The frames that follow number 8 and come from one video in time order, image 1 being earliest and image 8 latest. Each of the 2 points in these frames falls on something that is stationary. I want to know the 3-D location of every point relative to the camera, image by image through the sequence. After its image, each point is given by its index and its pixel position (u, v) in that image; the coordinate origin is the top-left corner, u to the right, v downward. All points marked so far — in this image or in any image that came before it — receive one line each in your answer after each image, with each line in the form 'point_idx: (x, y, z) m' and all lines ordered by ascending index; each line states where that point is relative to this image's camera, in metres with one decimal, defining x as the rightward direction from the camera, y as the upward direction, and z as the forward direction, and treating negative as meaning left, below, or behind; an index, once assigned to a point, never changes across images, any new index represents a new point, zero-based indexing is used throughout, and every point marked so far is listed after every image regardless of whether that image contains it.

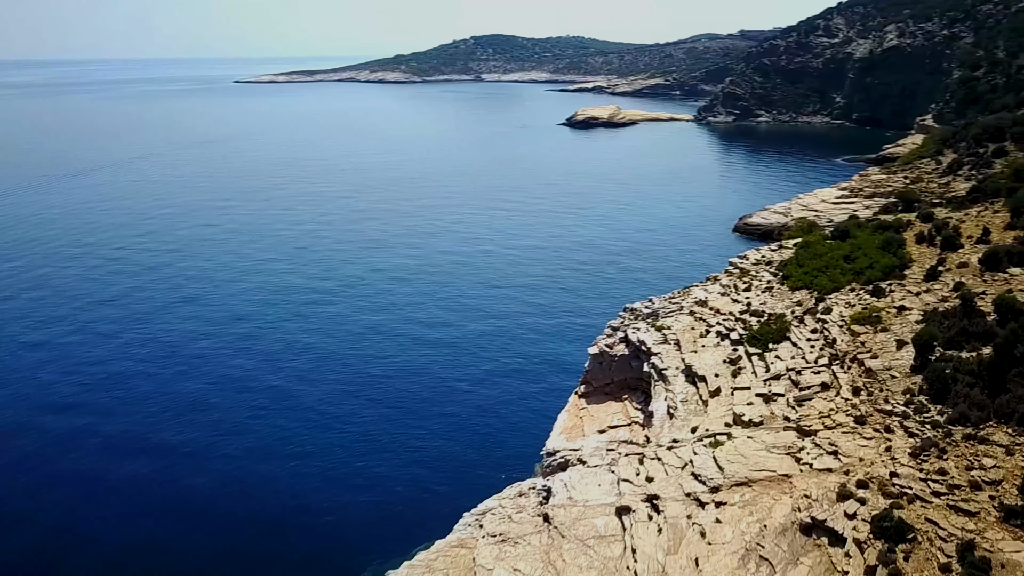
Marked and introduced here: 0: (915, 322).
0: (+9.5, -0.8, +19.1) m
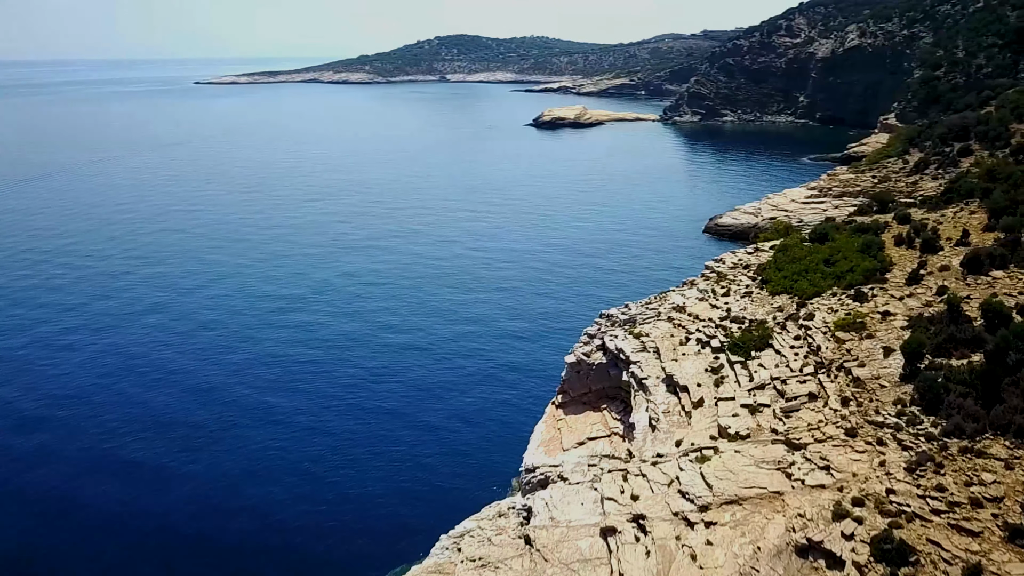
0: (+9.0, -0.9, +18.7) m
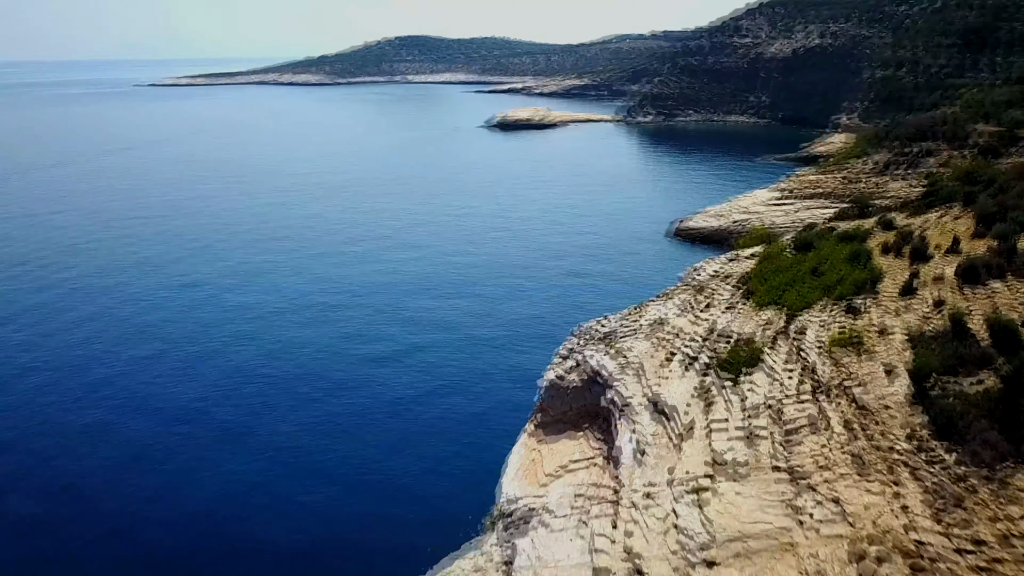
0: (+8.4, -1.3, +17.6) m
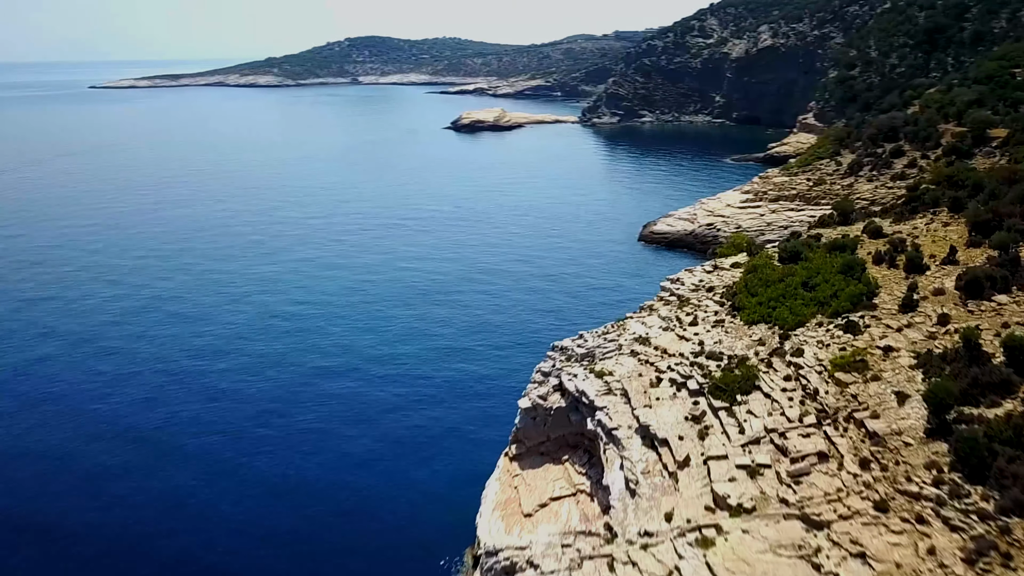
0: (+8.0, -1.6, +16.4) m
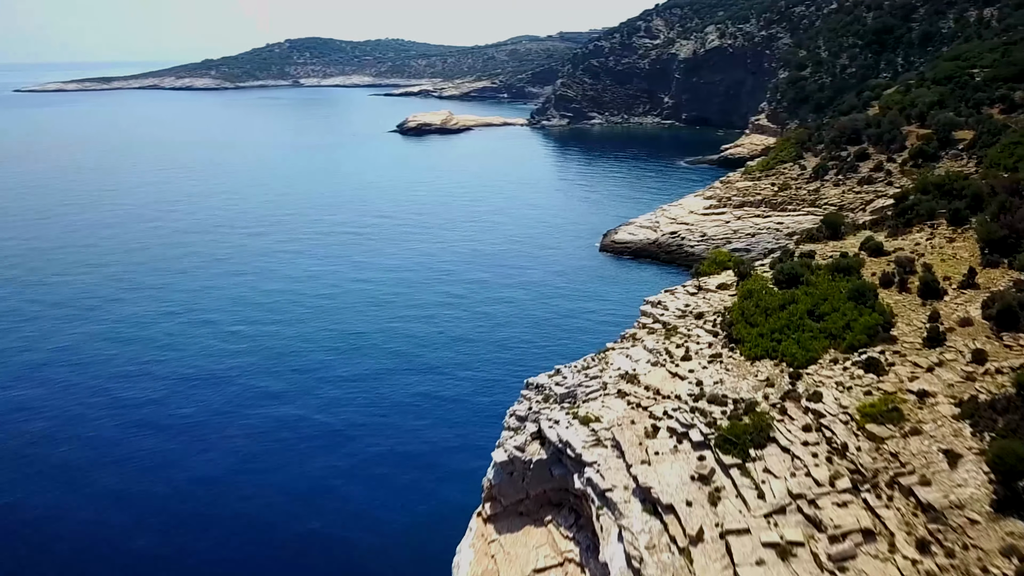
0: (+7.7, -2.3, +14.1) m
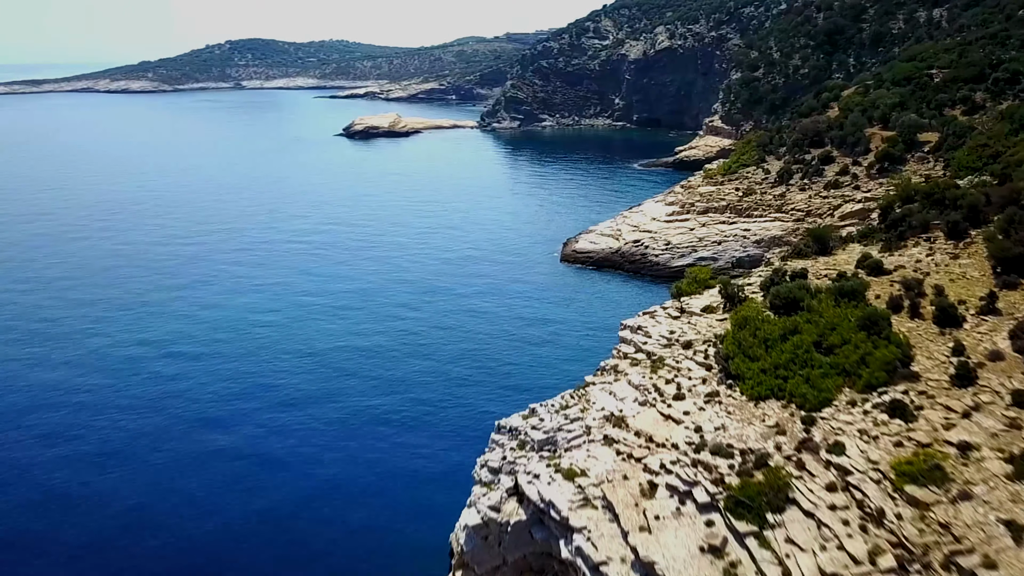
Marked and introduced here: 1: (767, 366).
0: (+7.4, -2.9, +12.1) m
1: (+5.3, -1.6, +17.1) m
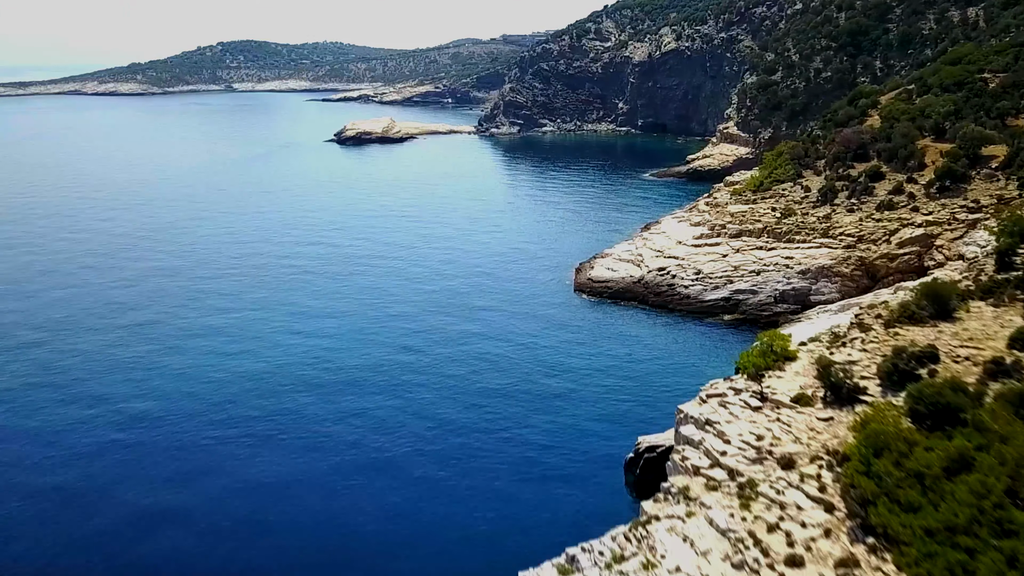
0: (+8.0, -4.5, +6.4) m
1: (+5.9, -3.3, +11.4) m
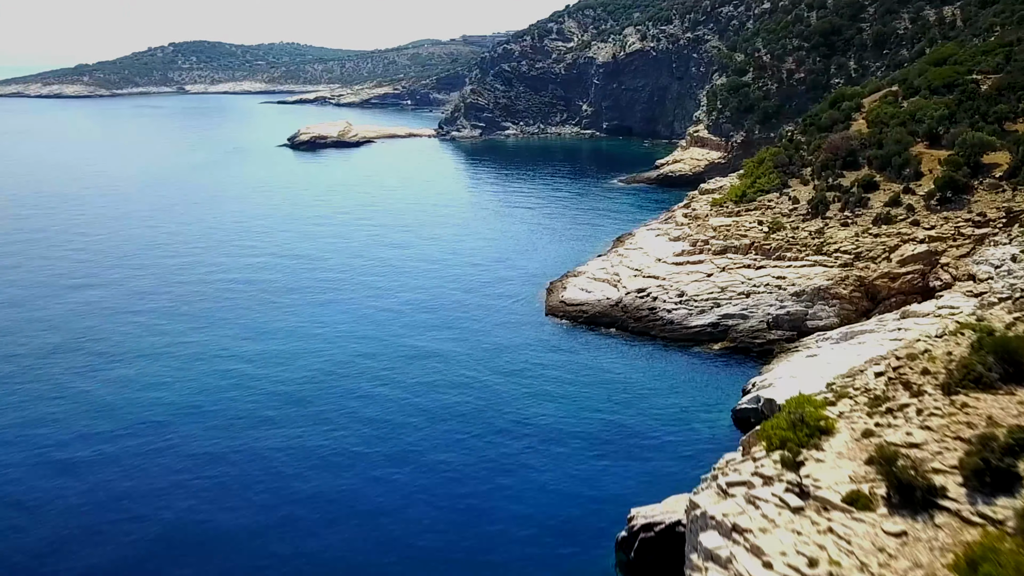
0: (+8.0, -5.5, +2.8) m
1: (+5.7, -4.3, +7.6) m
